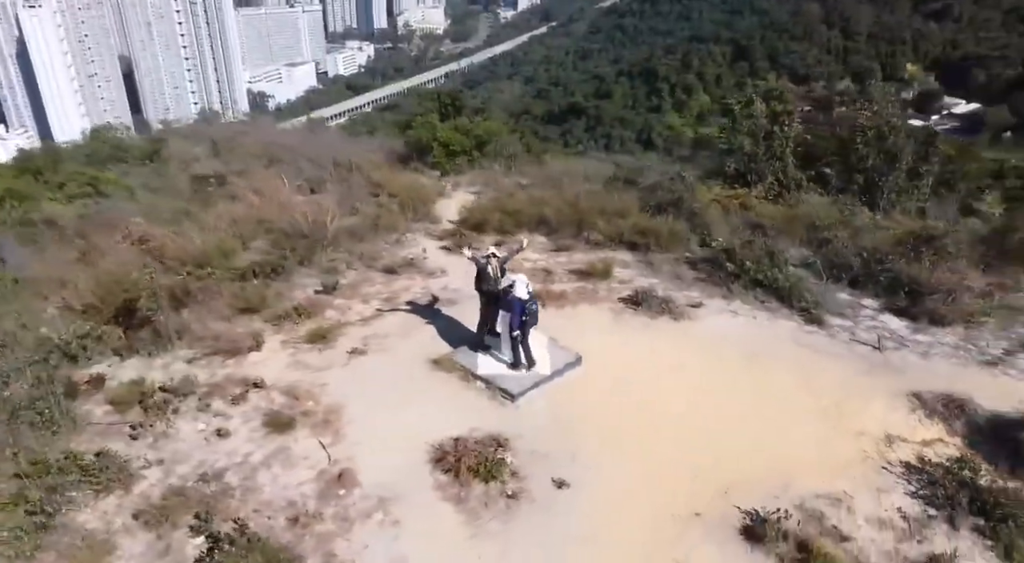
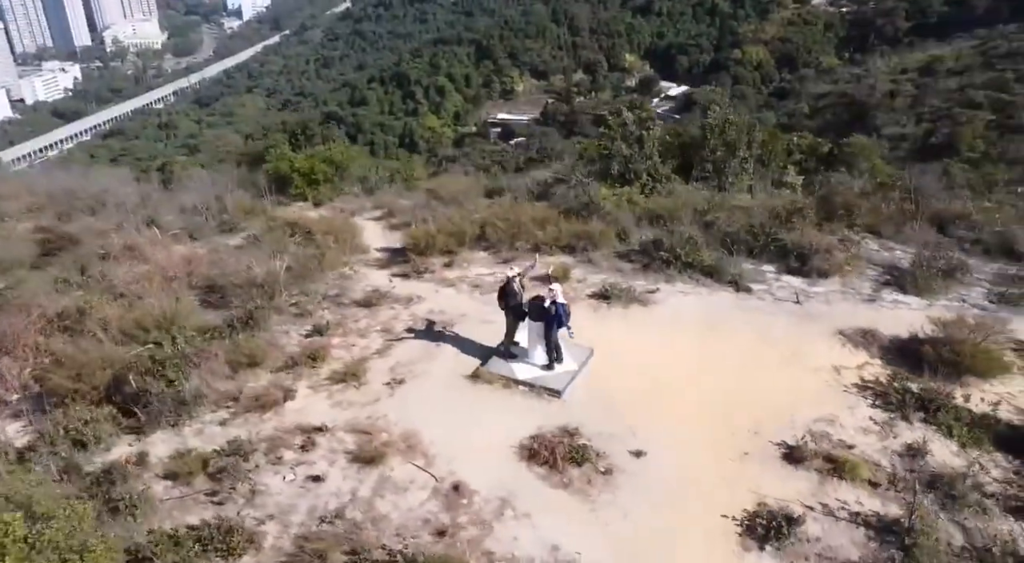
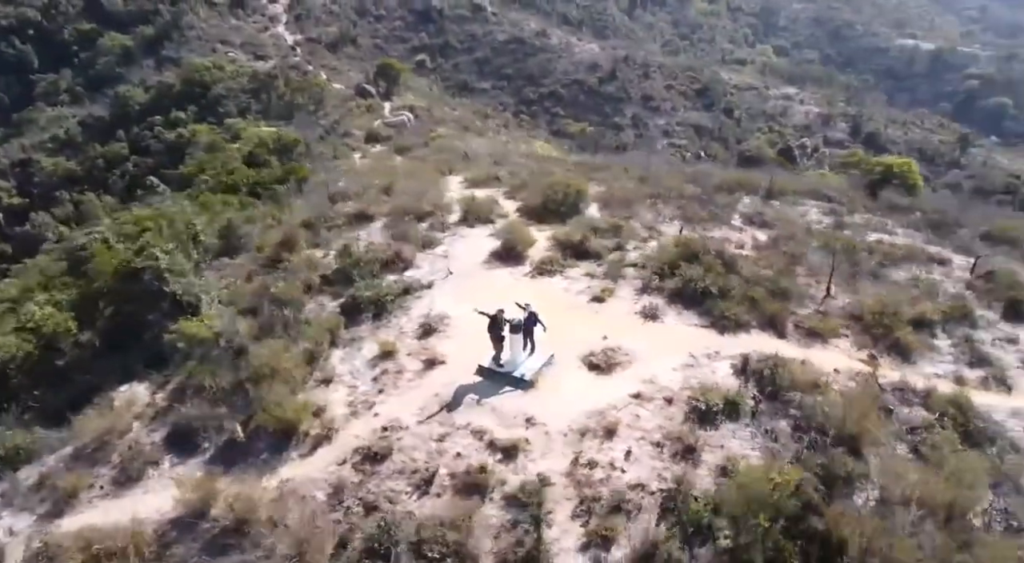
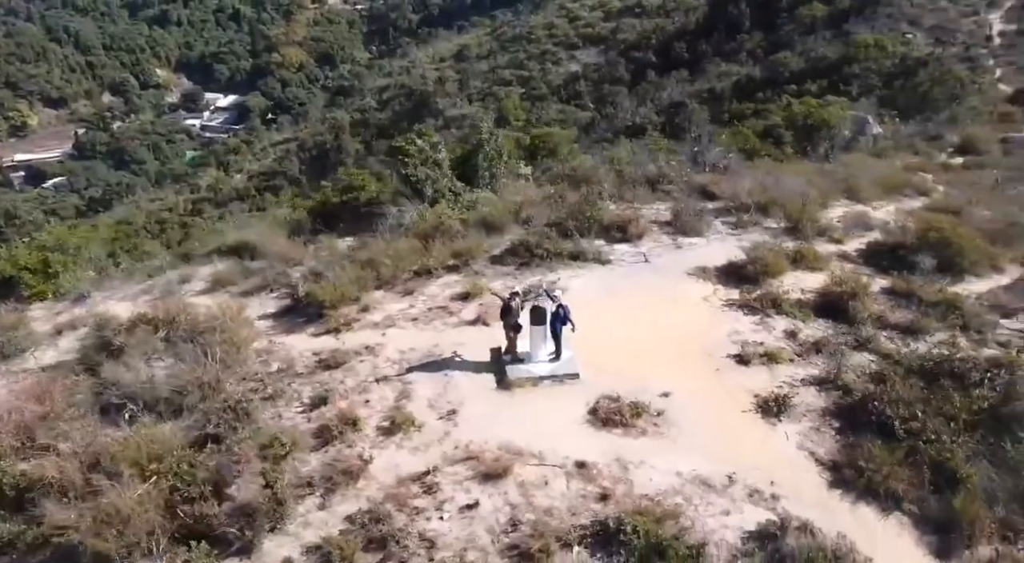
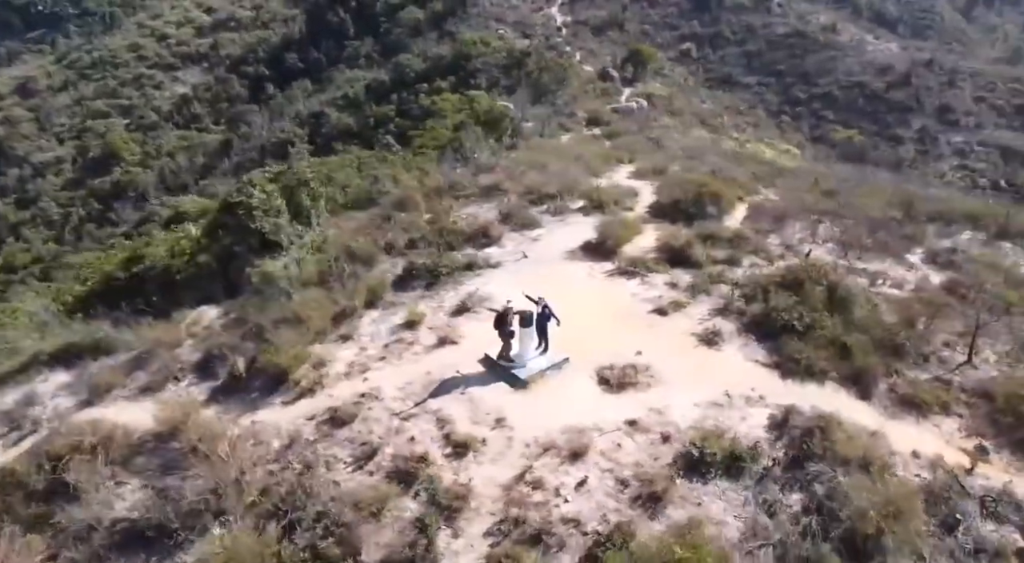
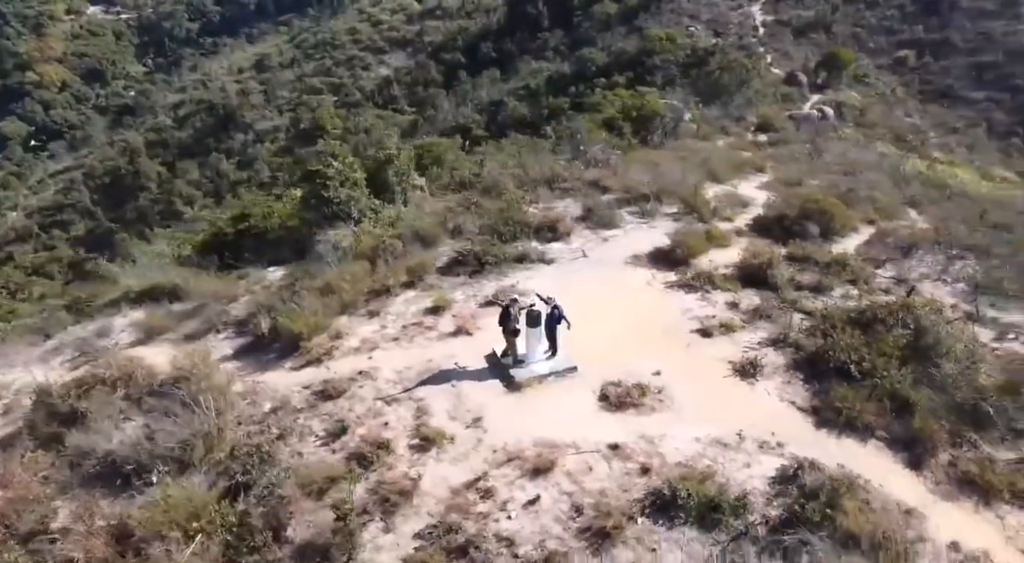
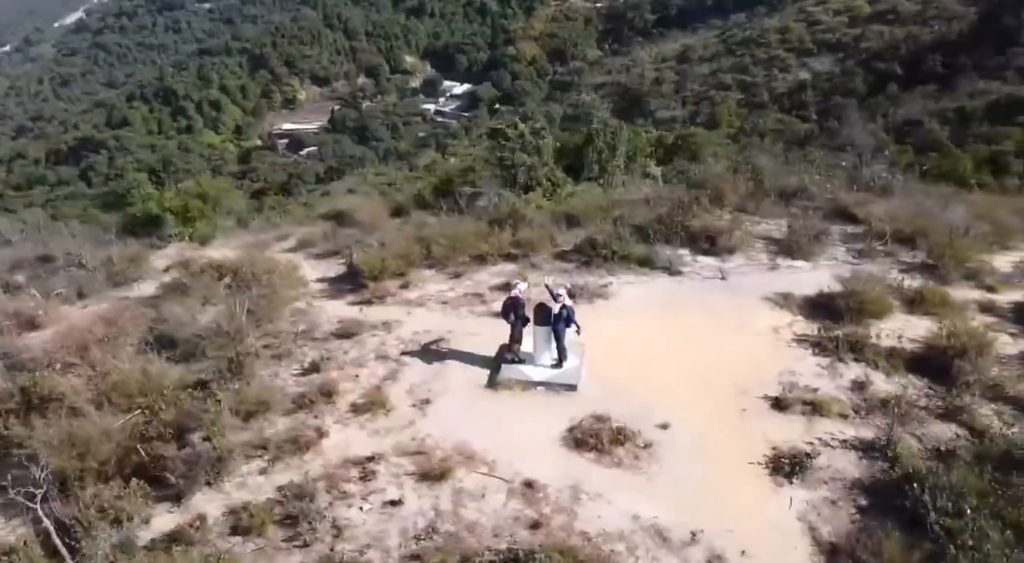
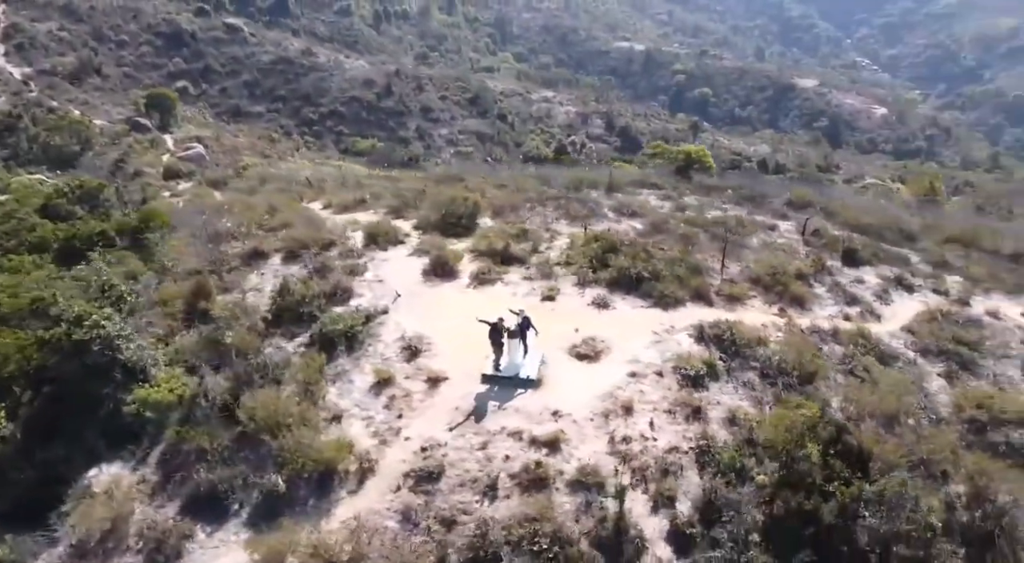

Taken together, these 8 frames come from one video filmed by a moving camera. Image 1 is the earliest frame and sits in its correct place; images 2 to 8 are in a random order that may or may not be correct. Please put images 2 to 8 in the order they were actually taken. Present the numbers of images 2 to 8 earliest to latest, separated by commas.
2, 7, 4, 6, 5, 3, 8
